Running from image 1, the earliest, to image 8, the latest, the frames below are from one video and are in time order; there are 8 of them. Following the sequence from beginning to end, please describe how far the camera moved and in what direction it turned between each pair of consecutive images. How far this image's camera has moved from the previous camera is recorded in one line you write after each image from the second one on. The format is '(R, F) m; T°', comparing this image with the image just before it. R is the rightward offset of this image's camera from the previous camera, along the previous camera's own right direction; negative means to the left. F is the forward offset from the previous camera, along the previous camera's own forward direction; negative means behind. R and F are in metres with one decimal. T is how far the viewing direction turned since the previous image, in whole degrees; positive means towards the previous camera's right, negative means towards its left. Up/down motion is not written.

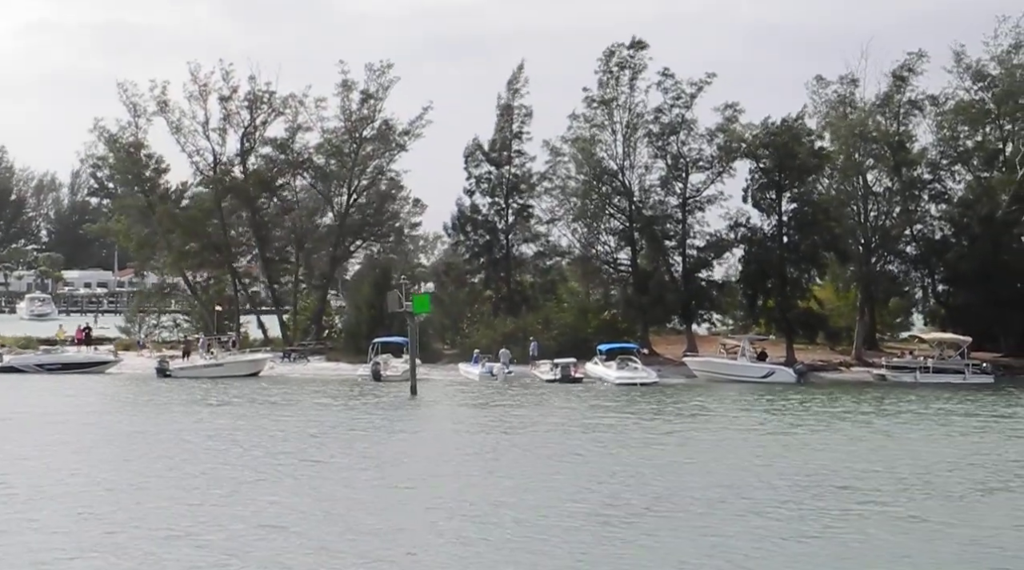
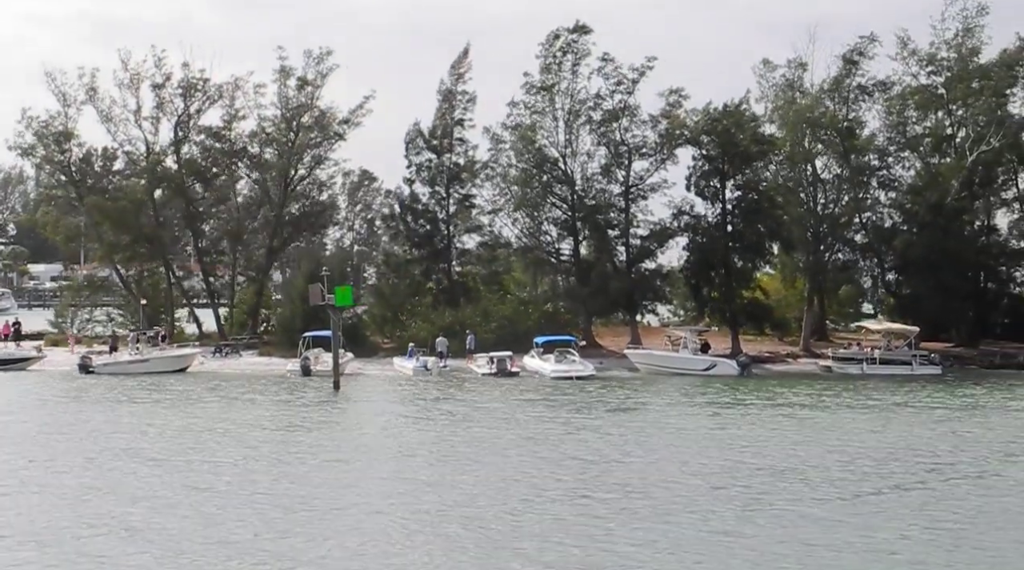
(+0.3, +2.3) m; +2°
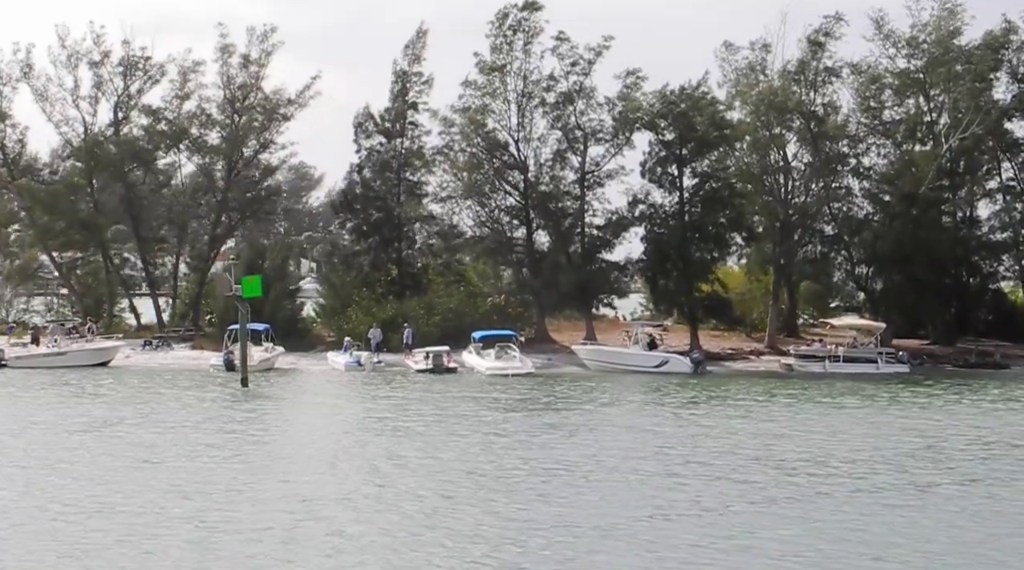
(+0.3, +4.2) m; +2°
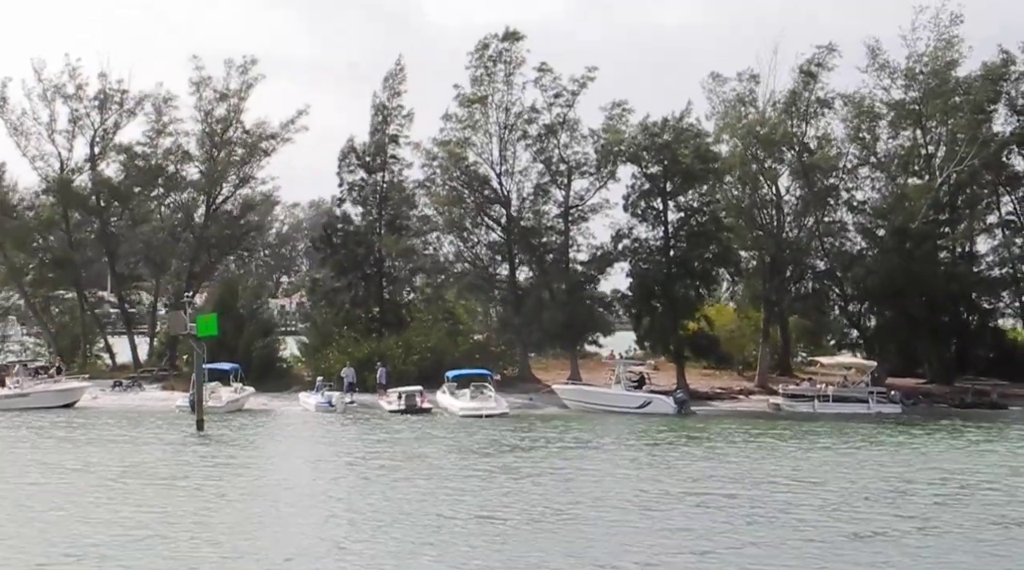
(+0.1, +2.1) m; +1°
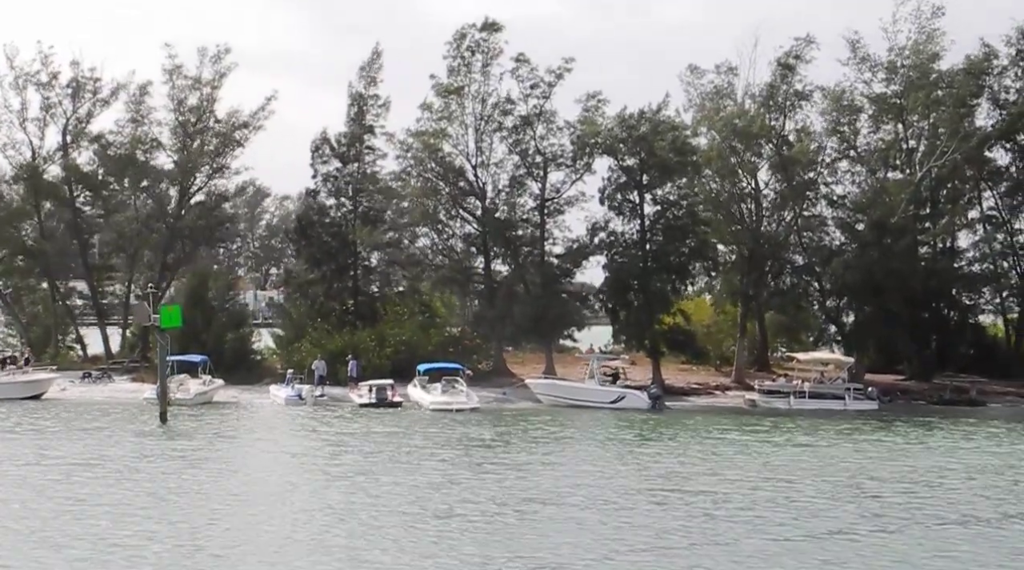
(0.0, +0.8) m; +1°
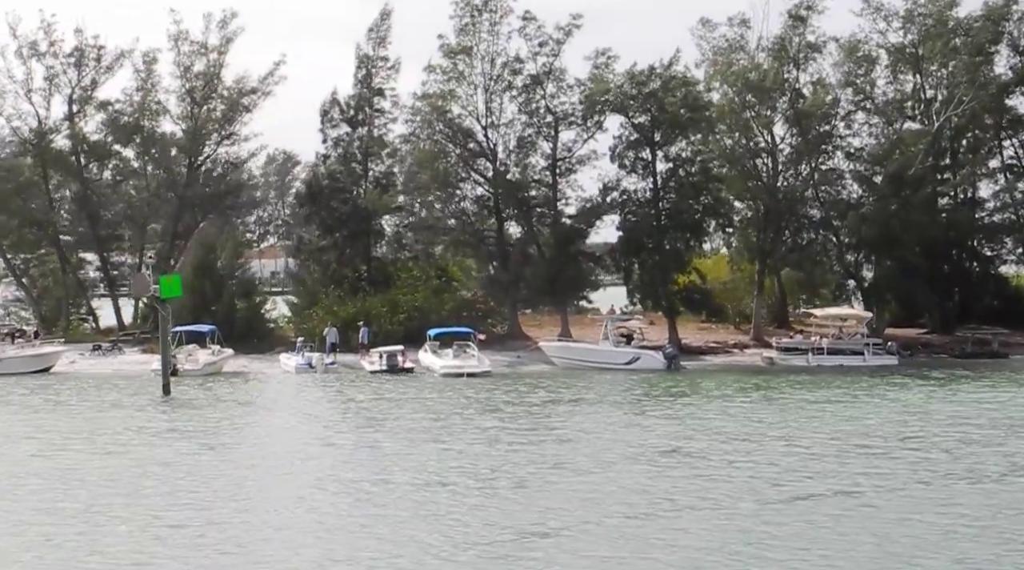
(0.0, +0.8) m; -1°
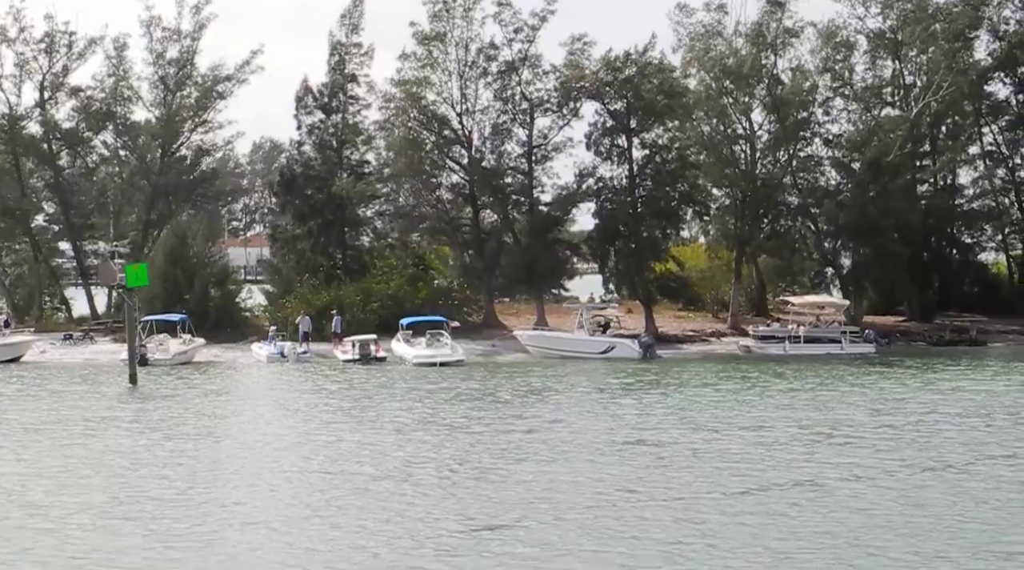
(0.0, +0.6) m; +1°
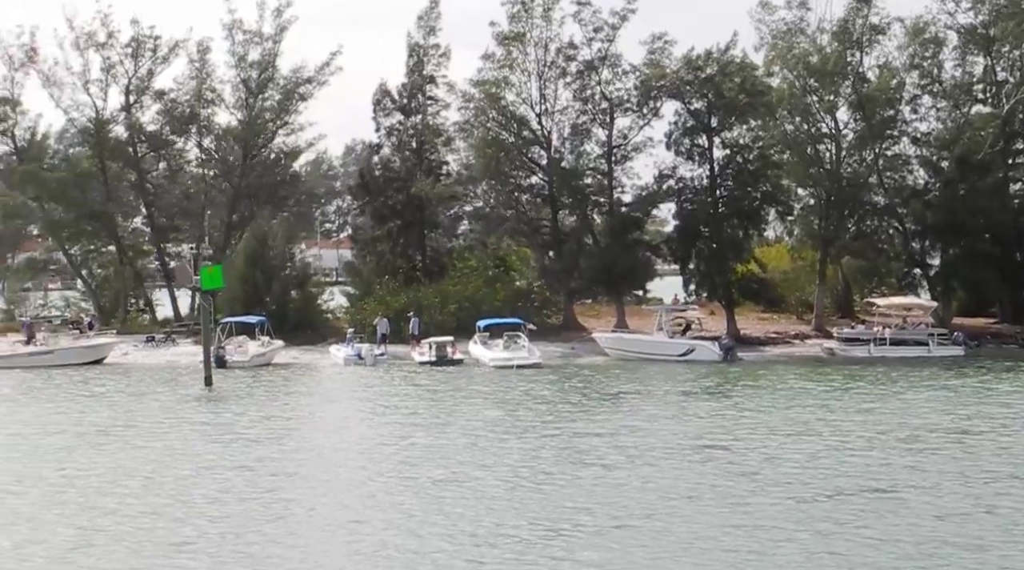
(0.0, +0.7) m; -3°
